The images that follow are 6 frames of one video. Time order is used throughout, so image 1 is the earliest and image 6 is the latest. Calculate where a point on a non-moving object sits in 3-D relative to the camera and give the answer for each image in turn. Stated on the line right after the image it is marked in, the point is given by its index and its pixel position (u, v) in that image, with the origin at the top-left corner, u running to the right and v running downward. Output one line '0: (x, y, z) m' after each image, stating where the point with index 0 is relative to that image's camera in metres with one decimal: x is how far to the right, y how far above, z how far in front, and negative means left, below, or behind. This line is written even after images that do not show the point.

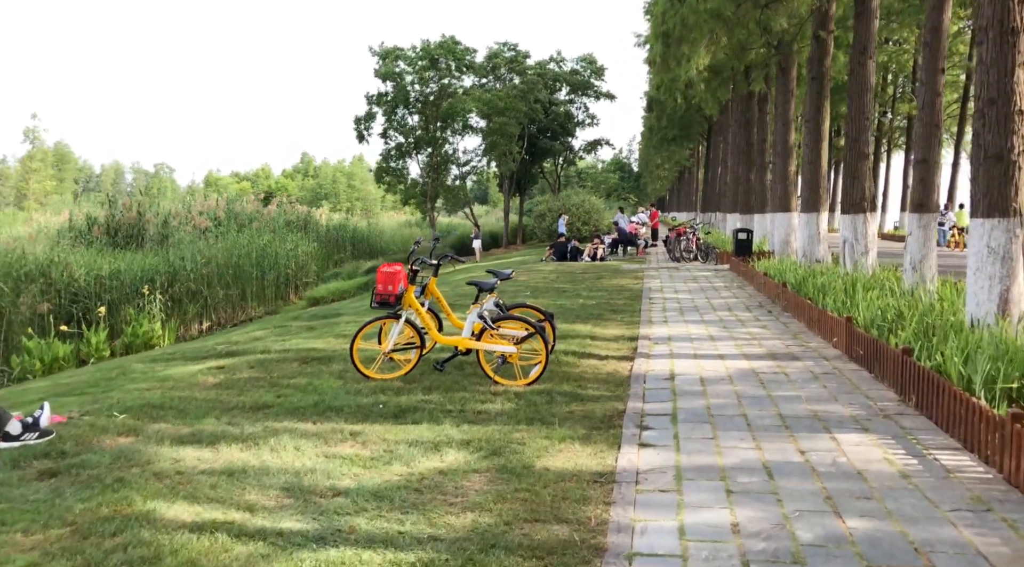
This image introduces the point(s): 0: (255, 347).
0: (-2.6, -0.7, +10.2) m
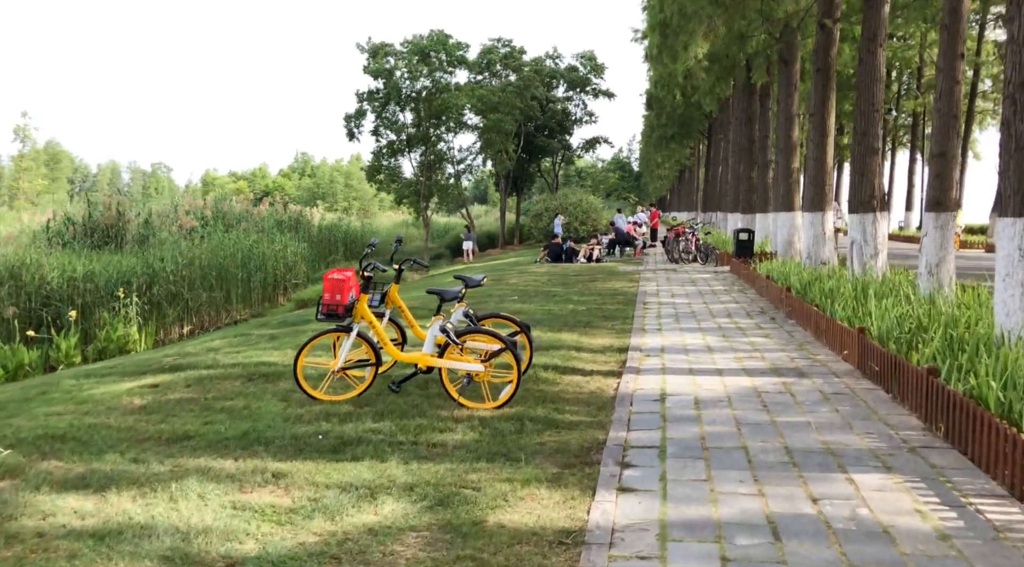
0: (-2.8, -0.7, +9.3) m
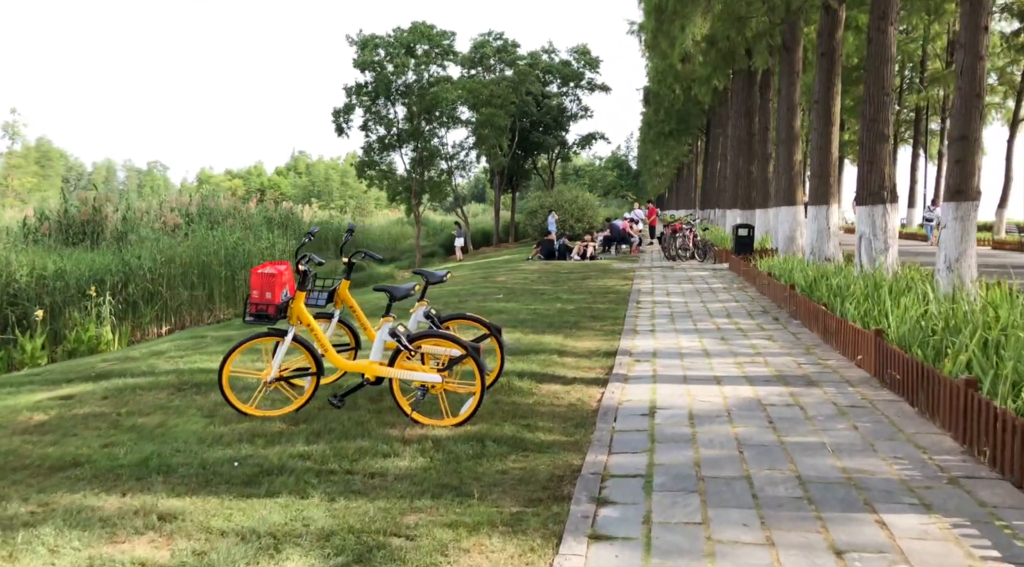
0: (-3.1, -0.7, +8.3) m
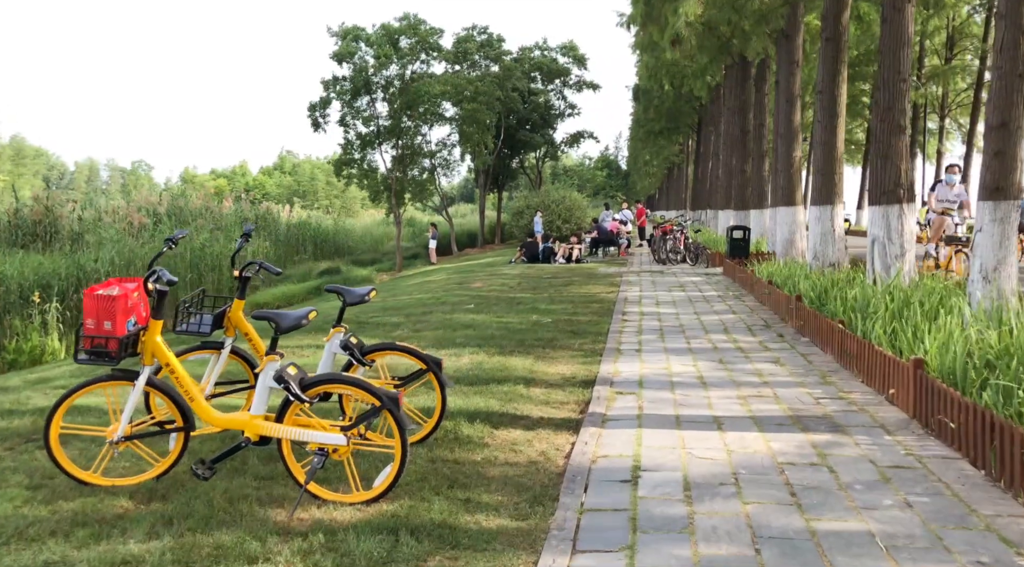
0: (-3.4, -0.8, +6.7) m
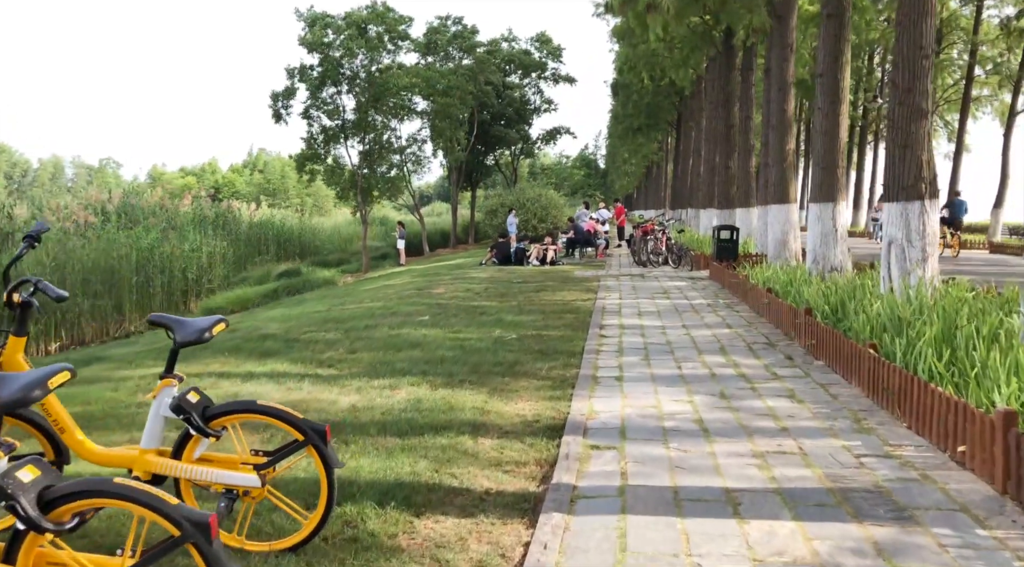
0: (-3.7, -0.9, +4.9) m
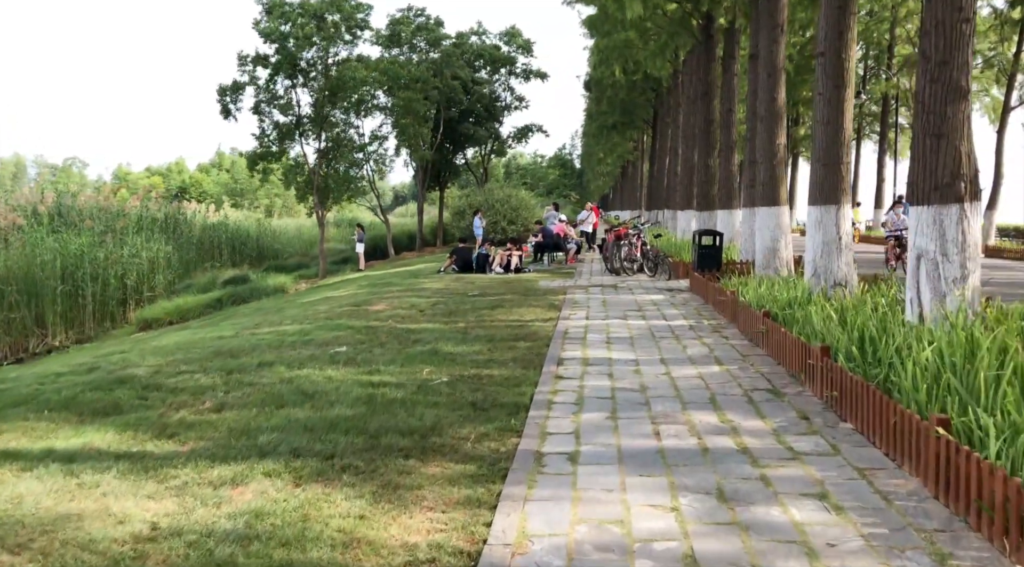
0: (-4.1, -1.1, +2.6) m
